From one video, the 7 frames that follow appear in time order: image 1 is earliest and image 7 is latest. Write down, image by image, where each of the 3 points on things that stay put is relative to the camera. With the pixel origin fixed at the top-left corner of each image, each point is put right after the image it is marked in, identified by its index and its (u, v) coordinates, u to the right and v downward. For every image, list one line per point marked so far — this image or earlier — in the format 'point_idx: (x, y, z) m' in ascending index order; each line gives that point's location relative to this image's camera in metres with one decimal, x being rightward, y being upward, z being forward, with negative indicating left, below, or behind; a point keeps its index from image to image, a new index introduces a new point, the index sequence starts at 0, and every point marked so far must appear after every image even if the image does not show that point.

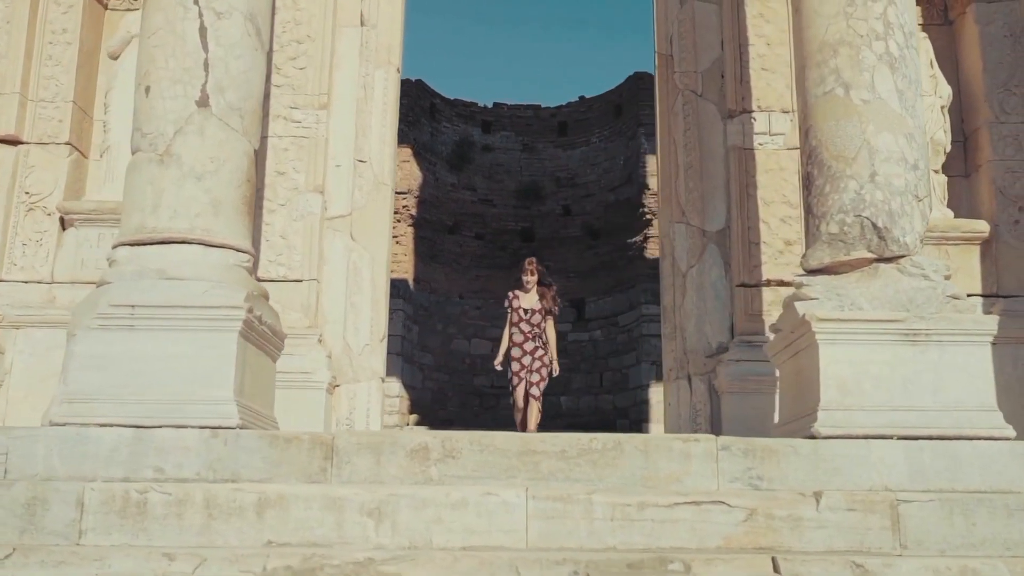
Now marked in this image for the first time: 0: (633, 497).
0: (+0.5, -0.8, +4.1) m
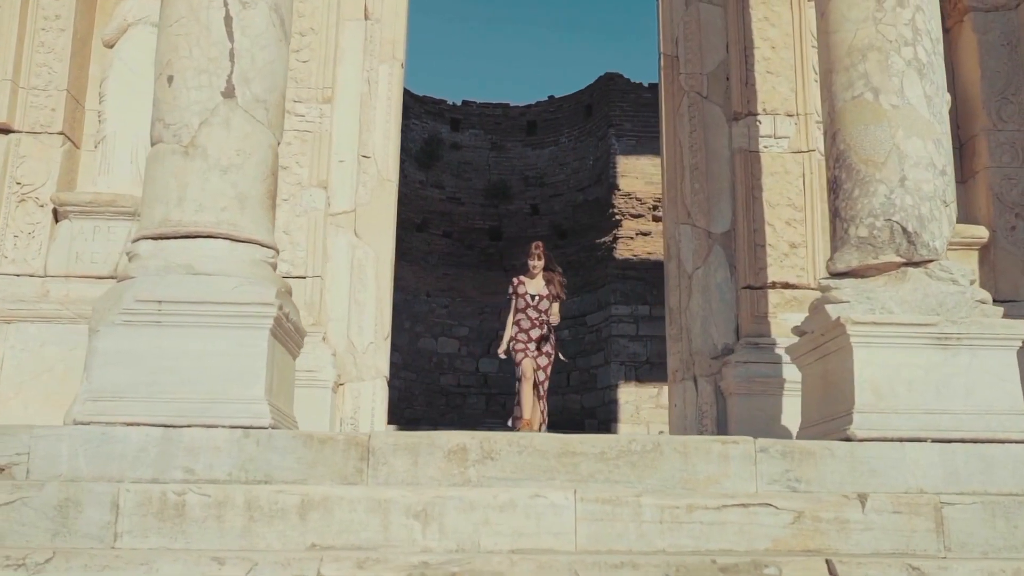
0: (+0.7, -0.8, +4.1) m
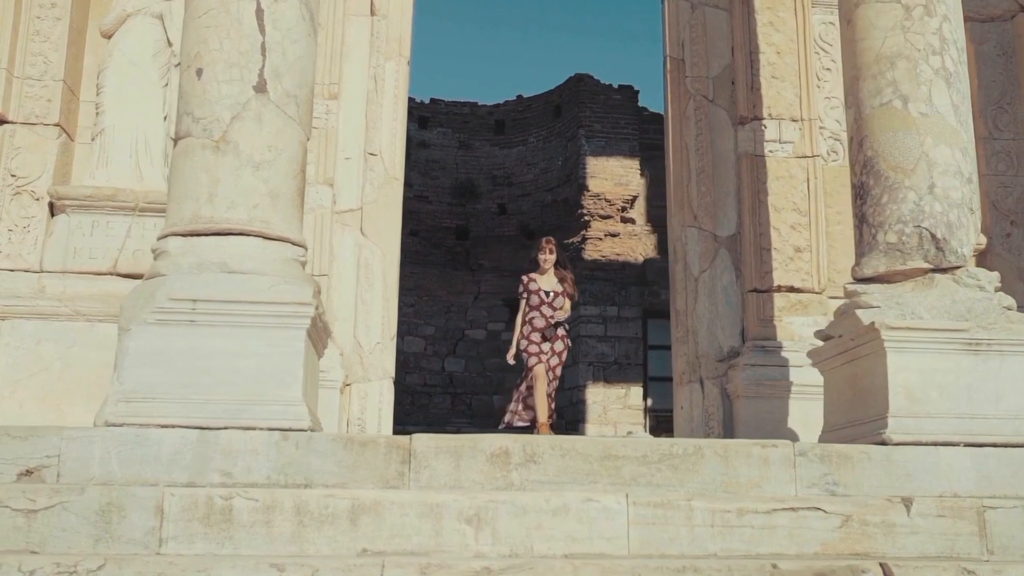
0: (+0.8, -0.8, +4.1) m
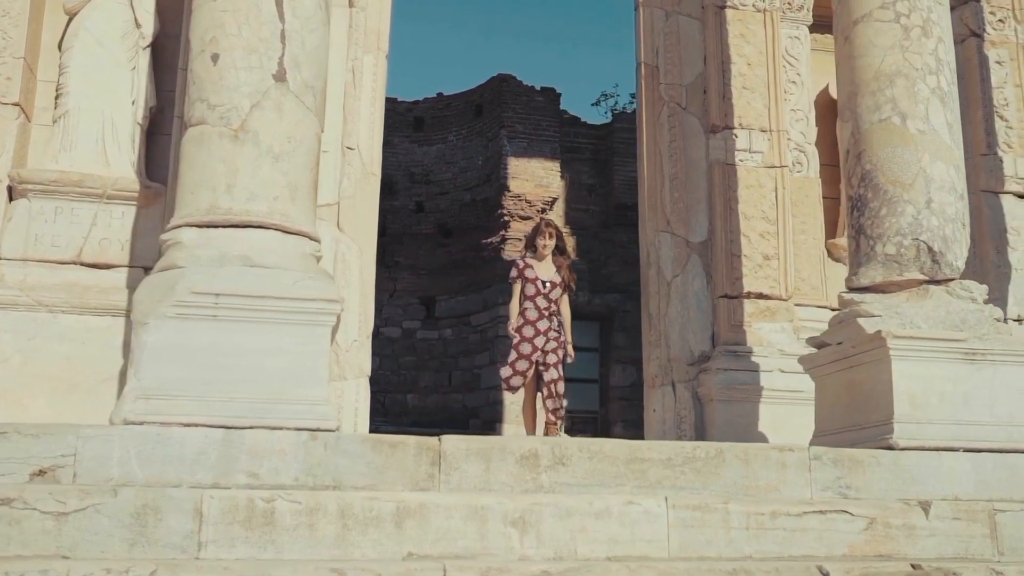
0: (+1.0, -0.9, +4.2) m
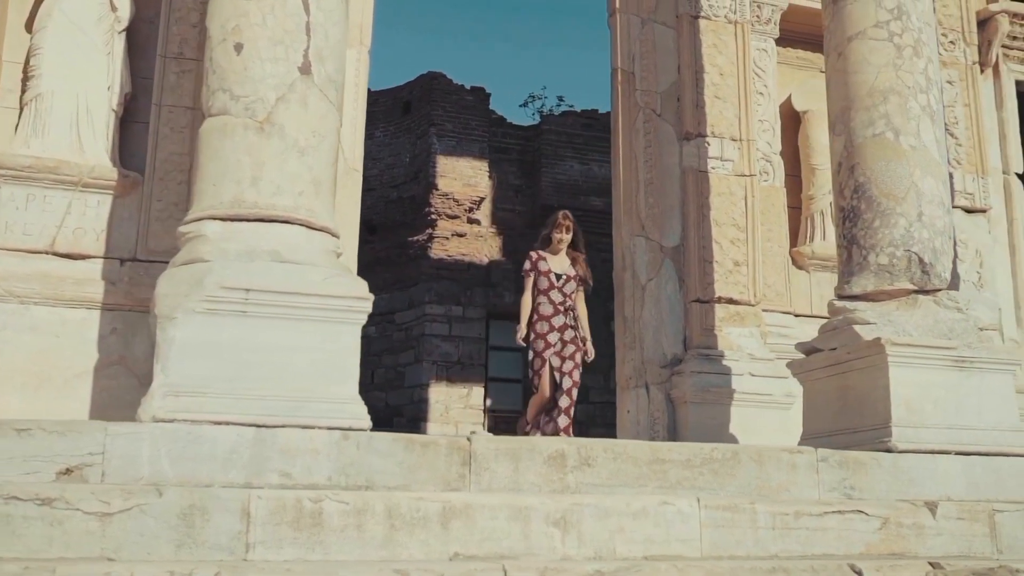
0: (+1.1, -0.9, +4.3) m
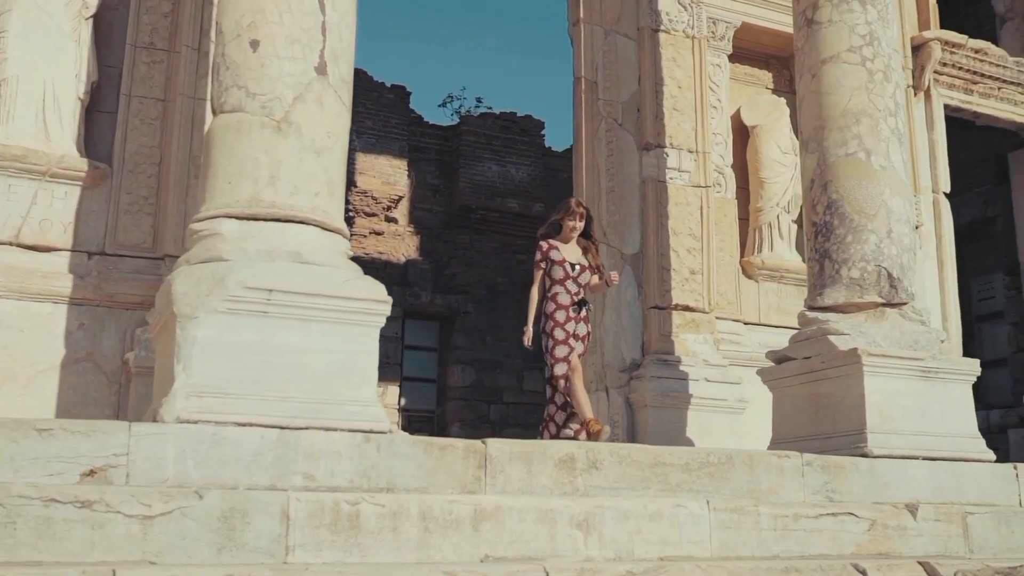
0: (+1.2, -0.9, +4.5) m
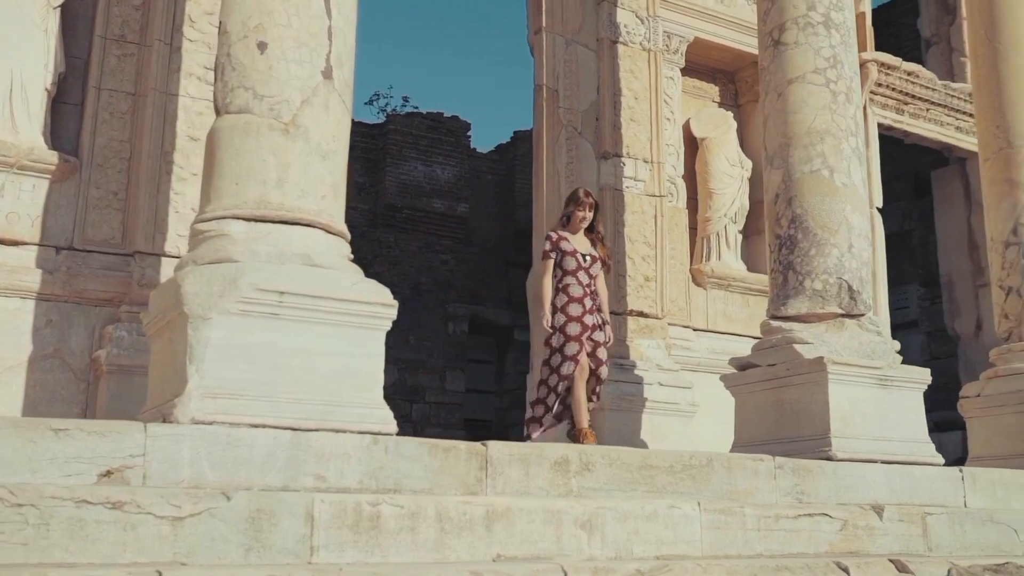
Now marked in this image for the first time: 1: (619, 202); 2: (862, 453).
0: (+1.1, -1.0, +4.7) m
1: (+0.8, +0.6, +7.9) m
2: (+1.8, -0.9, +5.6) m
